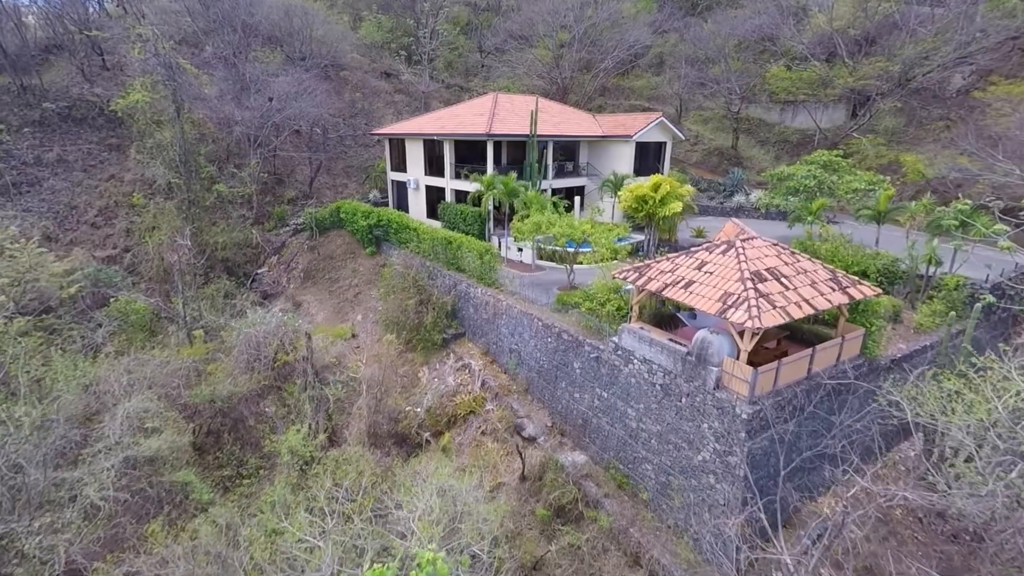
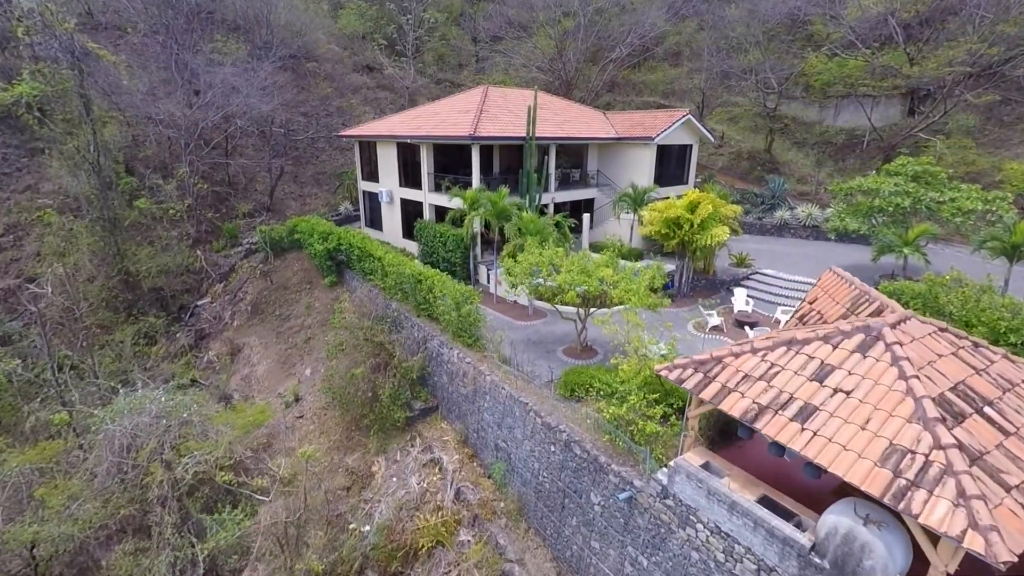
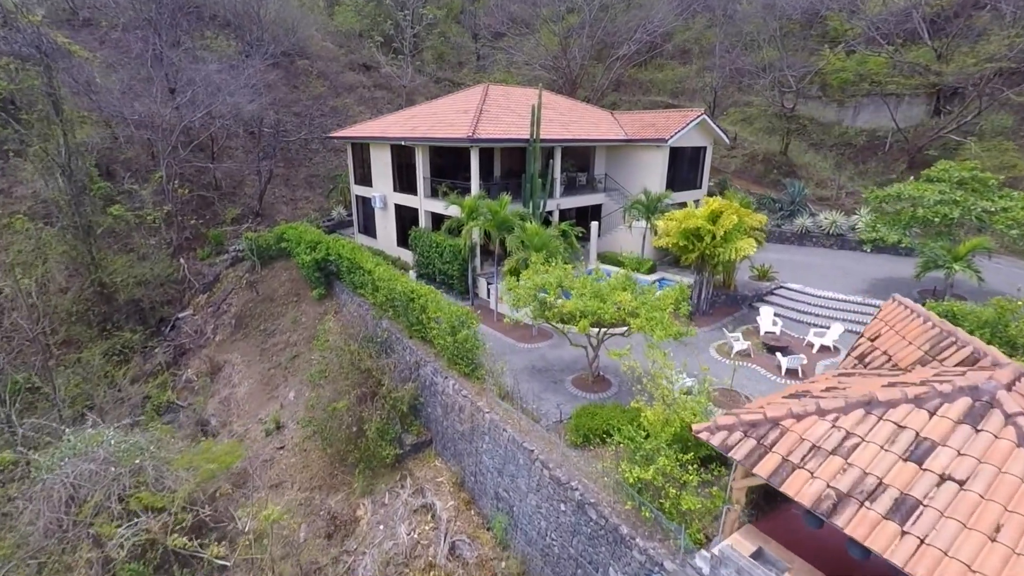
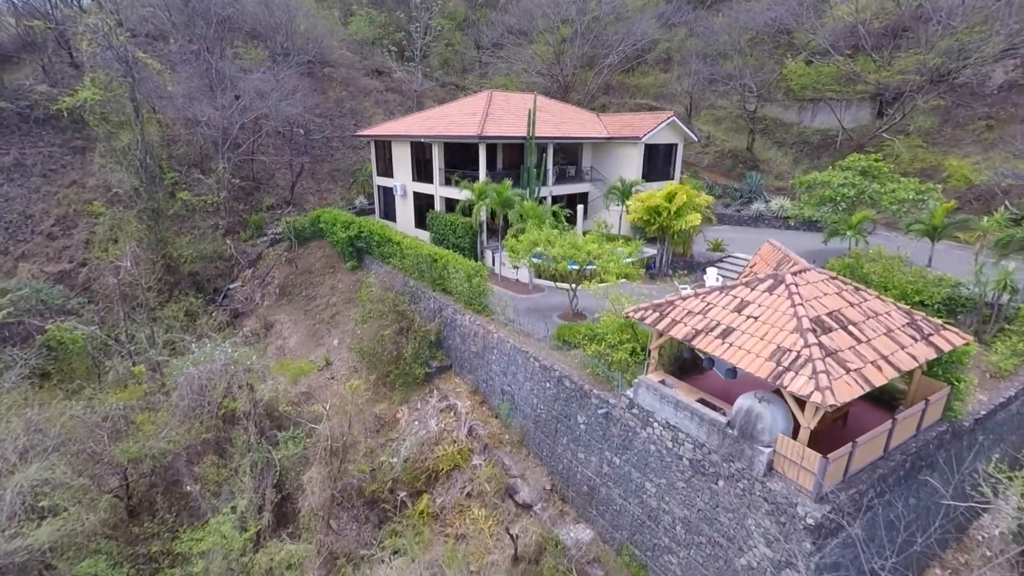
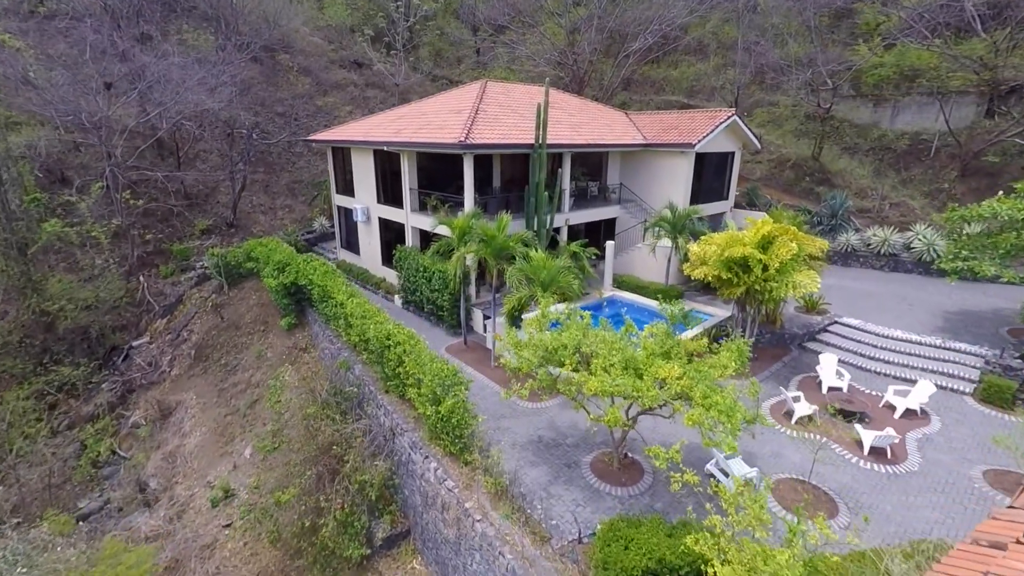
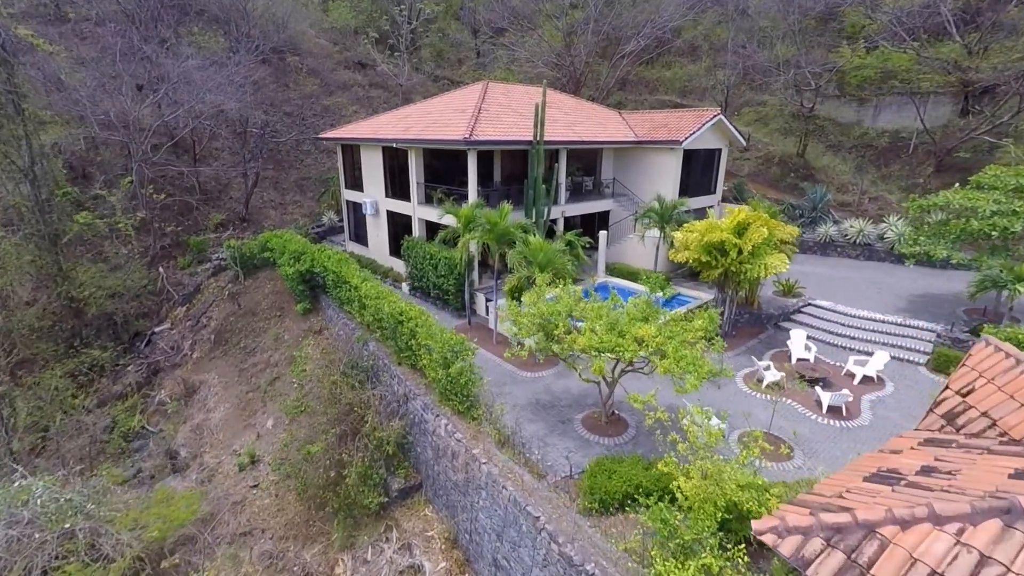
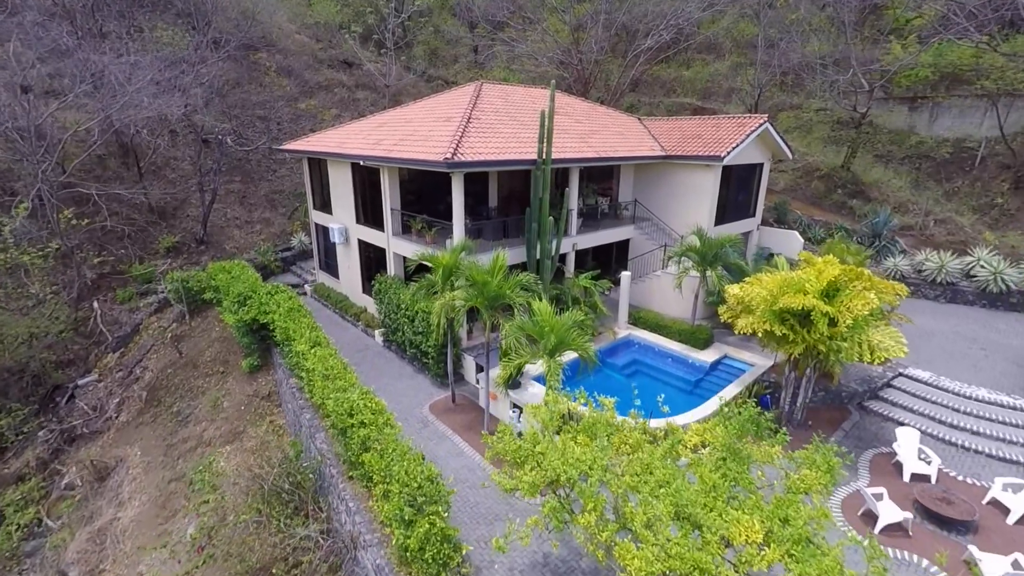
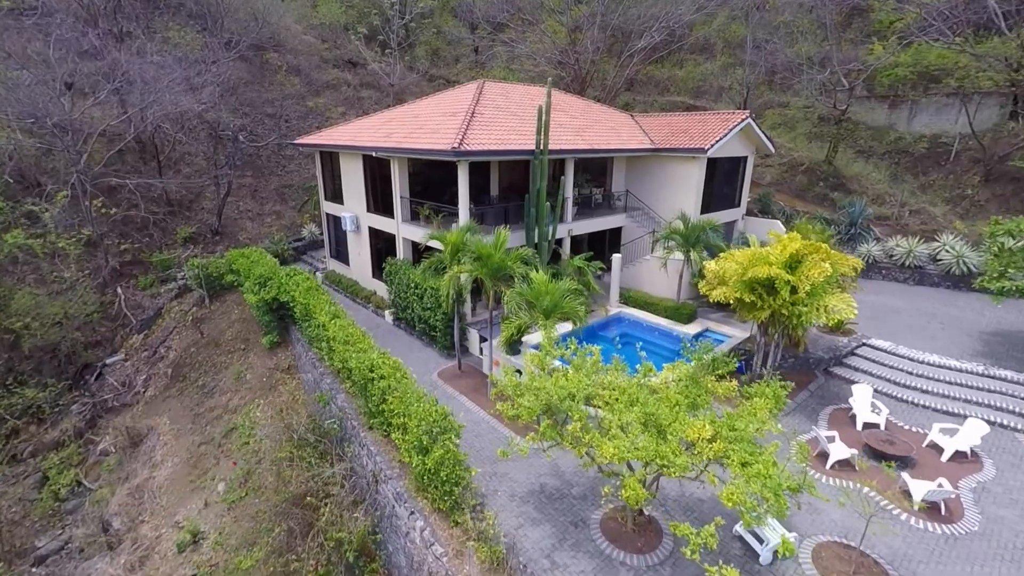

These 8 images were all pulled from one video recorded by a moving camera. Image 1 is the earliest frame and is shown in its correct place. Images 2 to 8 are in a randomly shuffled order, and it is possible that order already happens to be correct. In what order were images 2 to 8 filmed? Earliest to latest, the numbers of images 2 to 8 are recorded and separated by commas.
4, 2, 3, 6, 5, 8, 7
